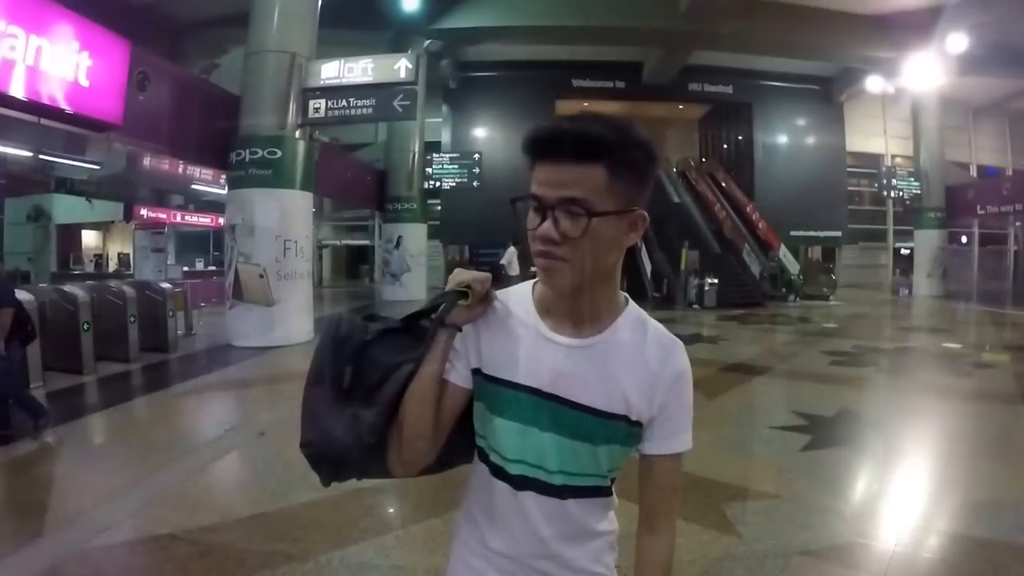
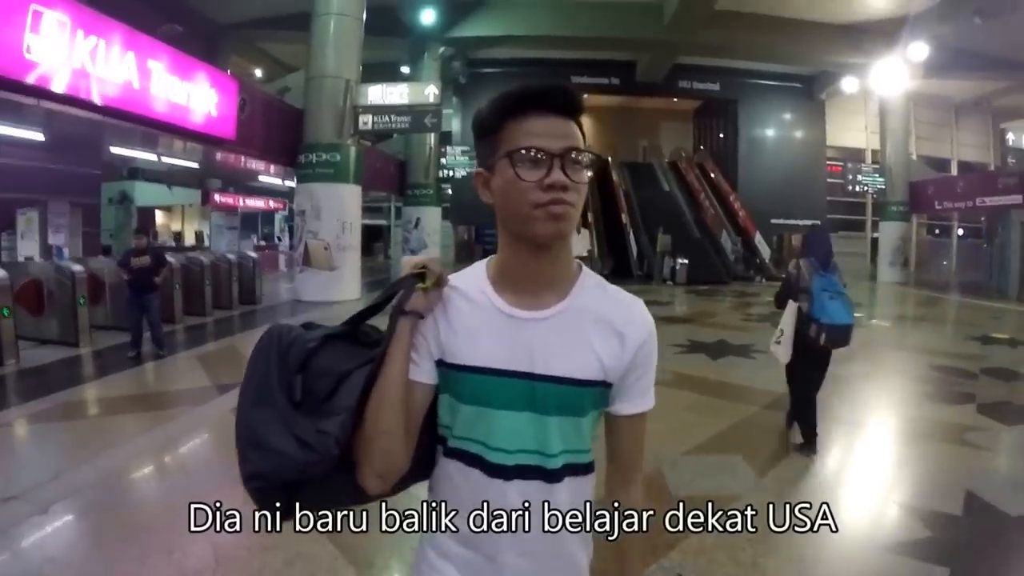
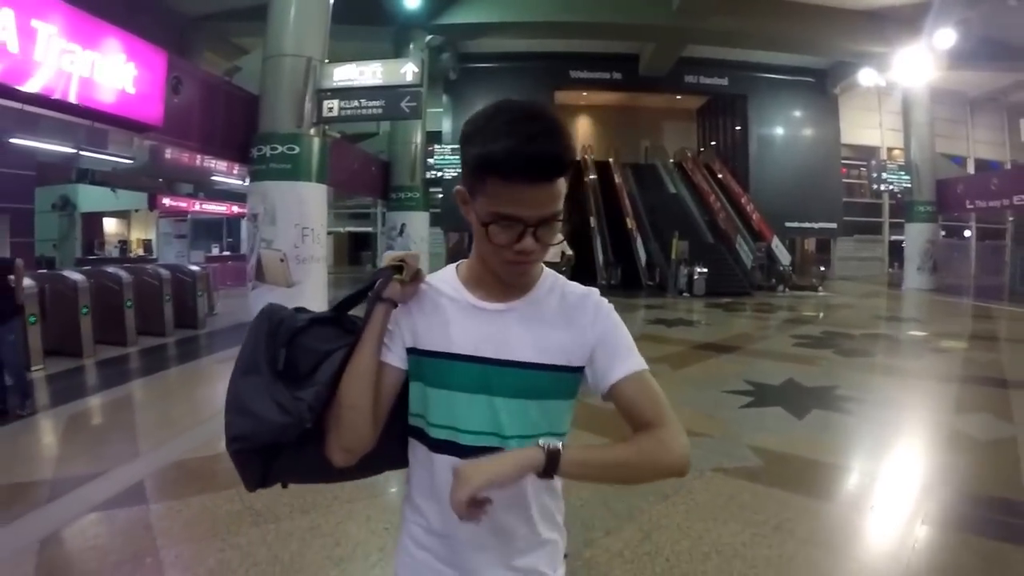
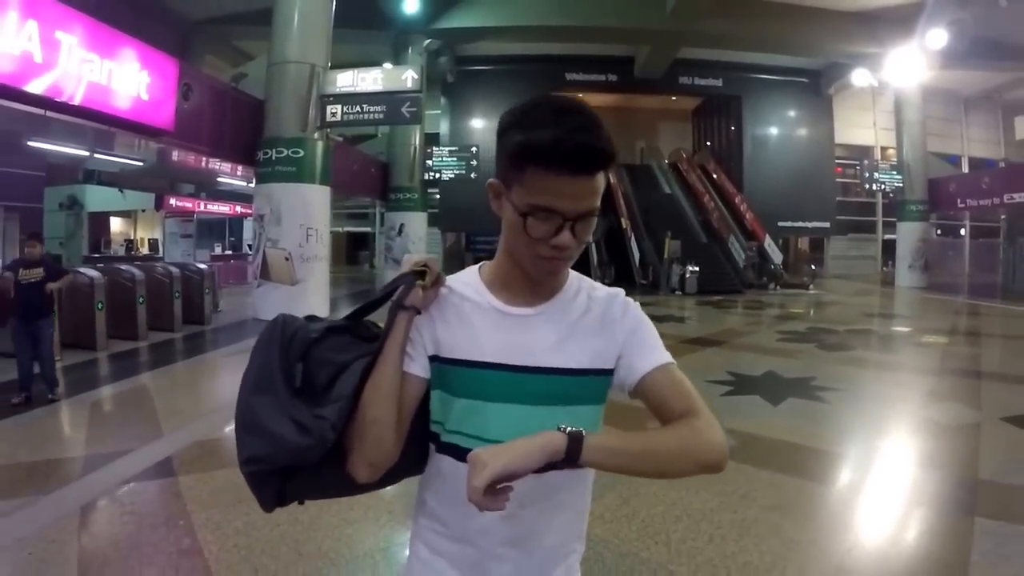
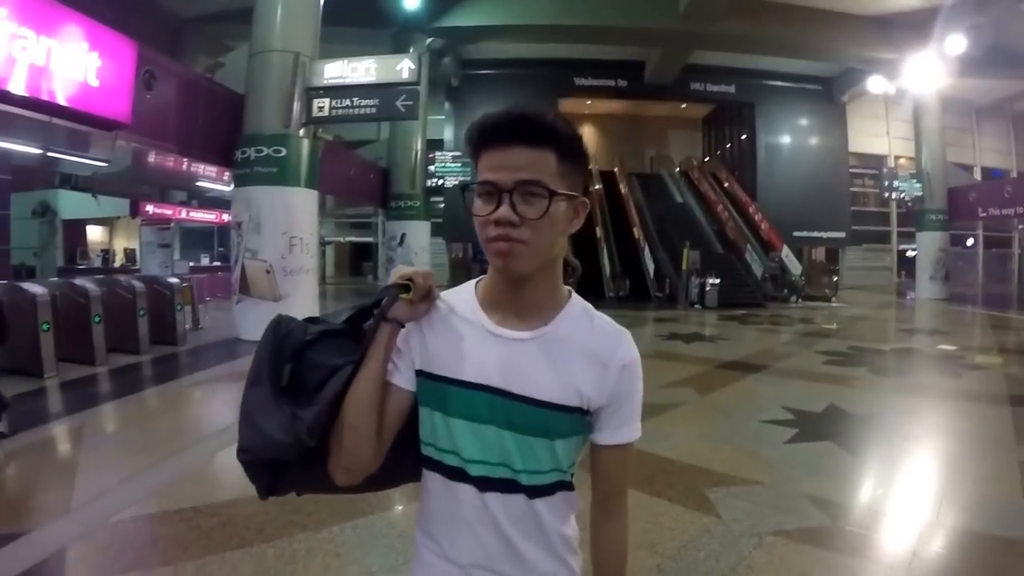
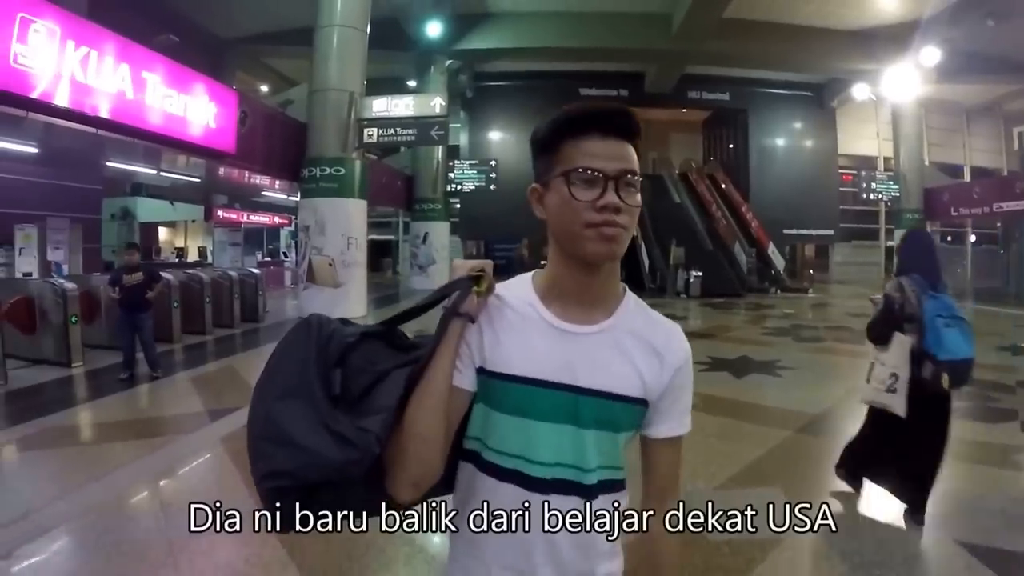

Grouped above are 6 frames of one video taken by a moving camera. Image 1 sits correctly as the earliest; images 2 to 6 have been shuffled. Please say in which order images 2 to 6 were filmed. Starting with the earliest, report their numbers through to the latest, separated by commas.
5, 3, 4, 6, 2
